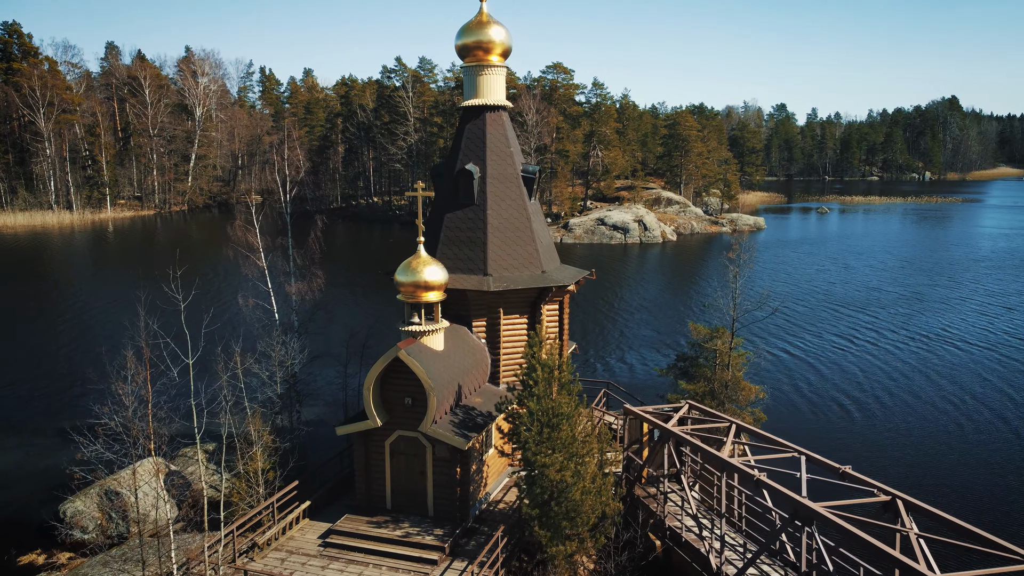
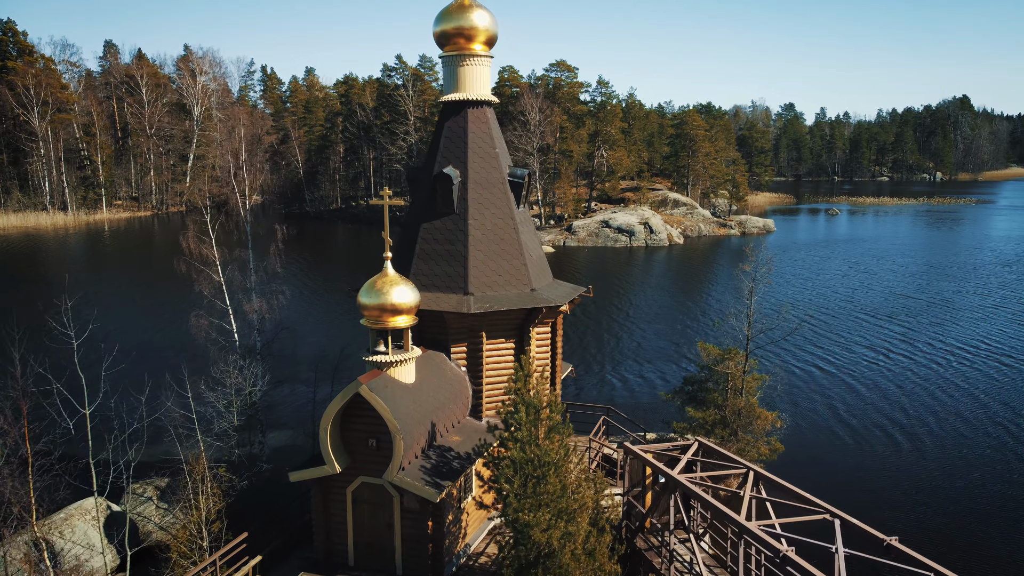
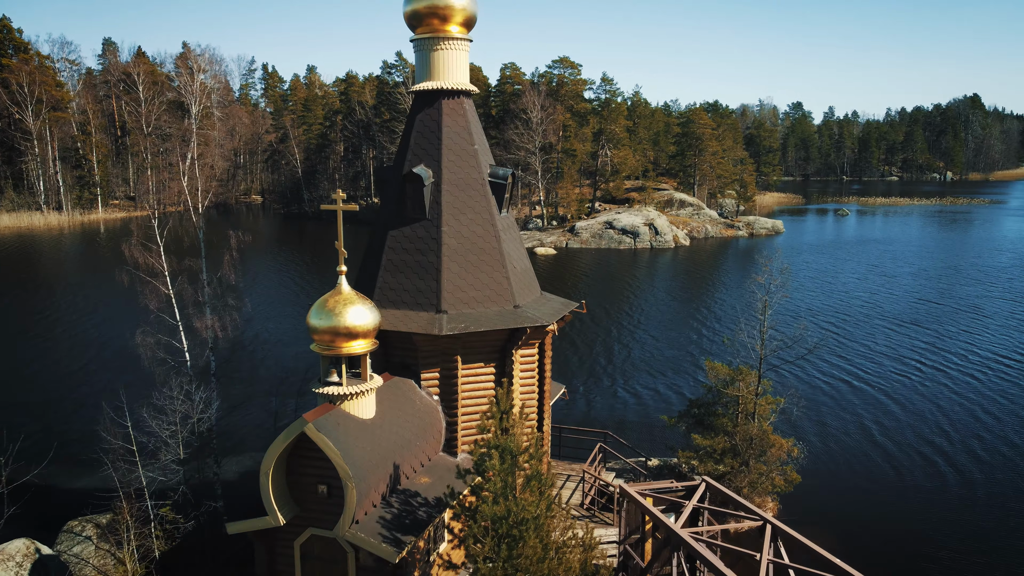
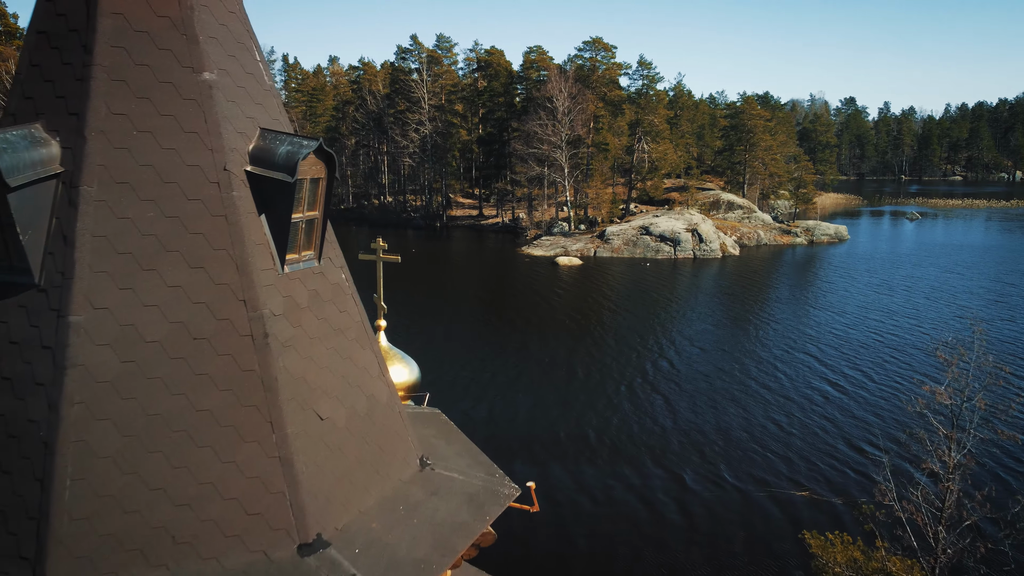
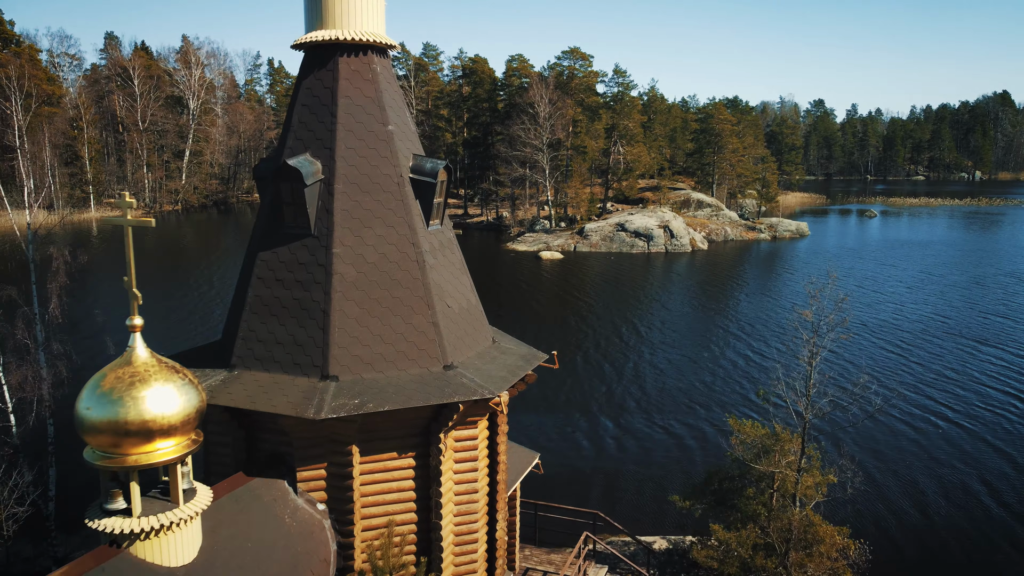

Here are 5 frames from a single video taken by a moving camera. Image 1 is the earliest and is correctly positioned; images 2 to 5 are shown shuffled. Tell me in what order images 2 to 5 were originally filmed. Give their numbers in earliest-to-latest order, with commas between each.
2, 3, 5, 4
